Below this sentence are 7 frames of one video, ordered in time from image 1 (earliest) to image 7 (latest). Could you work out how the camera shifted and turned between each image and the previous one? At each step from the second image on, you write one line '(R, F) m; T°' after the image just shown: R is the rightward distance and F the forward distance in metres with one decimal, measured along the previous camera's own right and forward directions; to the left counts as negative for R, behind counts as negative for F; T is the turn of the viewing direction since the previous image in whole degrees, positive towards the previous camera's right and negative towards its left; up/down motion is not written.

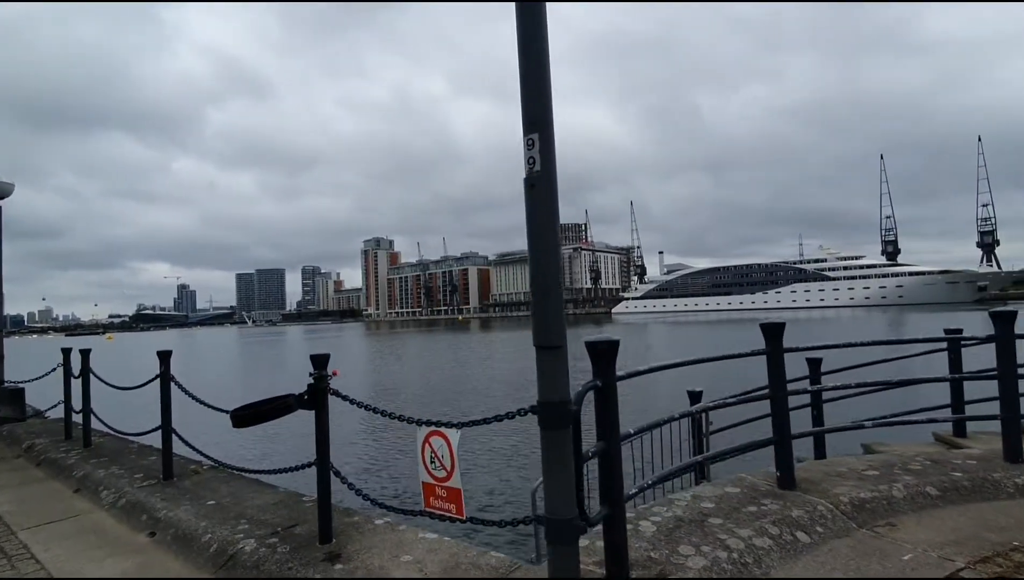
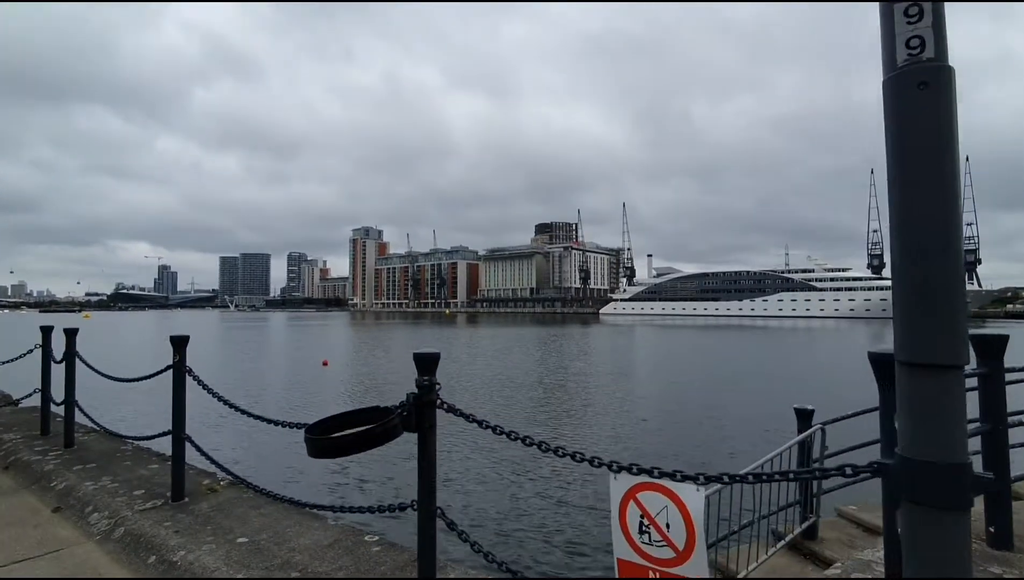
(-0.5, +0.7) m; +1°
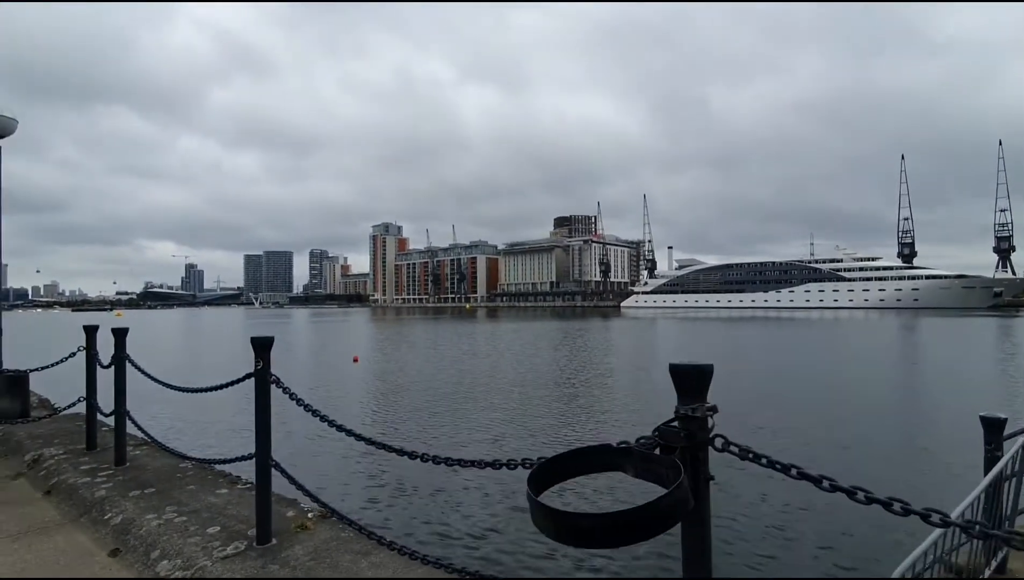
(-0.5, +0.5) m; -2°
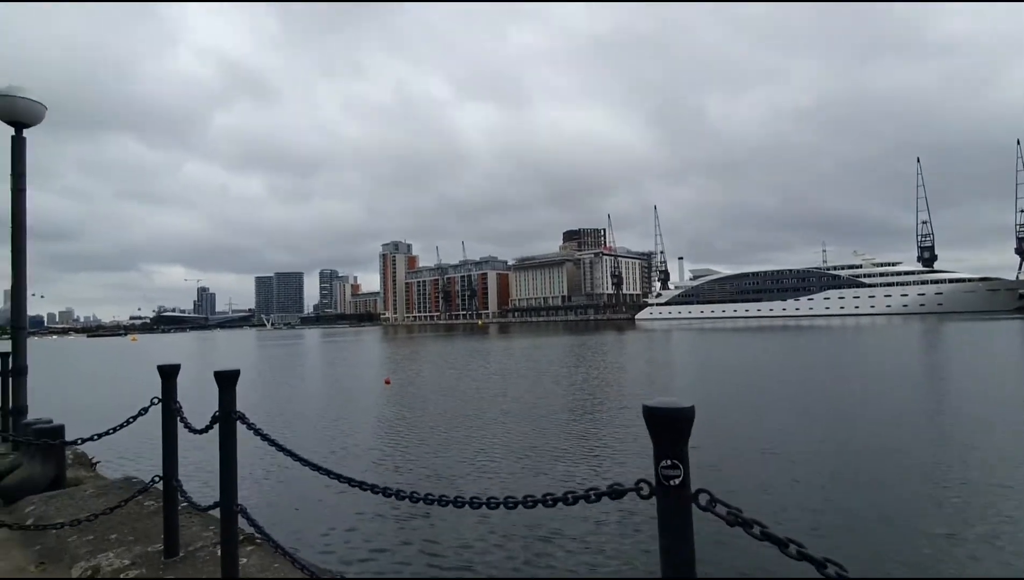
(-0.9, +0.9) m; -1°
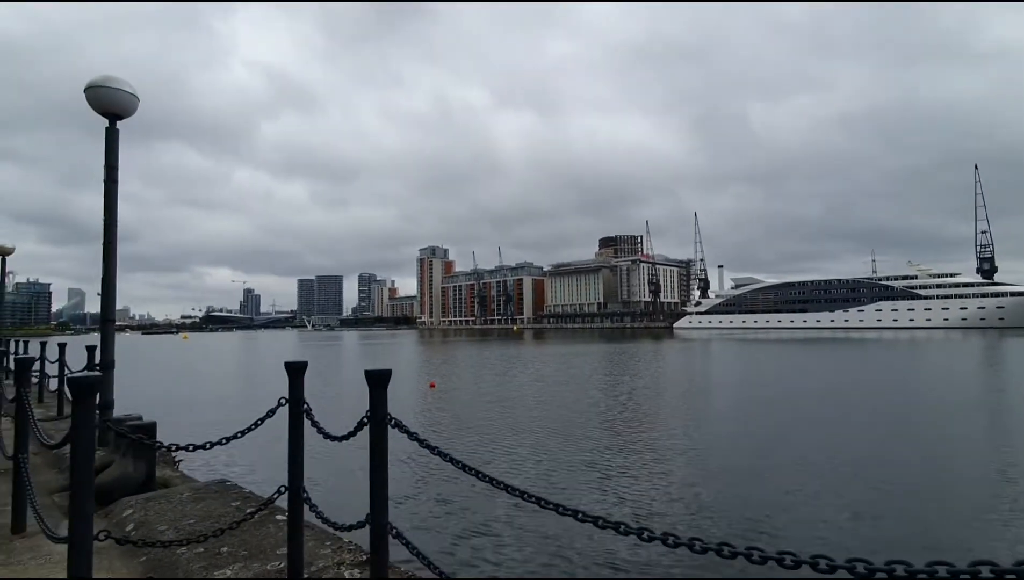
(-0.5, +0.3) m; -3°
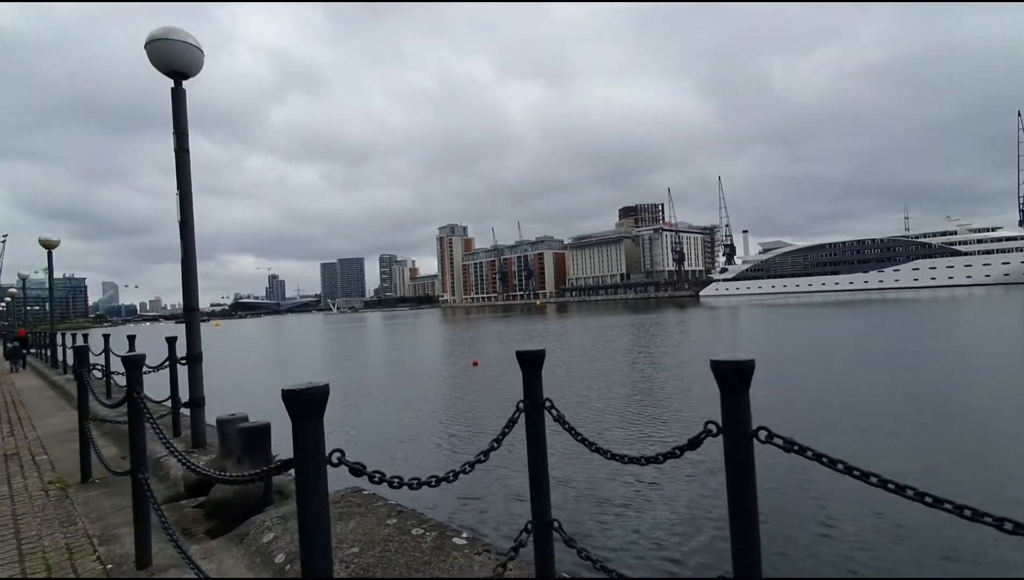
(-0.8, +0.6) m; -2°
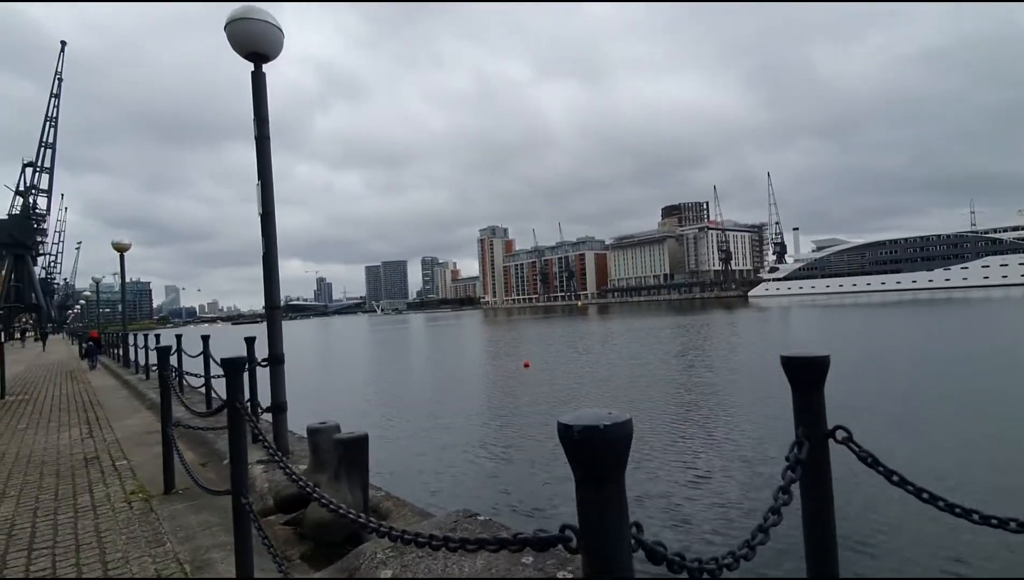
(-0.5, +0.4) m; -4°
